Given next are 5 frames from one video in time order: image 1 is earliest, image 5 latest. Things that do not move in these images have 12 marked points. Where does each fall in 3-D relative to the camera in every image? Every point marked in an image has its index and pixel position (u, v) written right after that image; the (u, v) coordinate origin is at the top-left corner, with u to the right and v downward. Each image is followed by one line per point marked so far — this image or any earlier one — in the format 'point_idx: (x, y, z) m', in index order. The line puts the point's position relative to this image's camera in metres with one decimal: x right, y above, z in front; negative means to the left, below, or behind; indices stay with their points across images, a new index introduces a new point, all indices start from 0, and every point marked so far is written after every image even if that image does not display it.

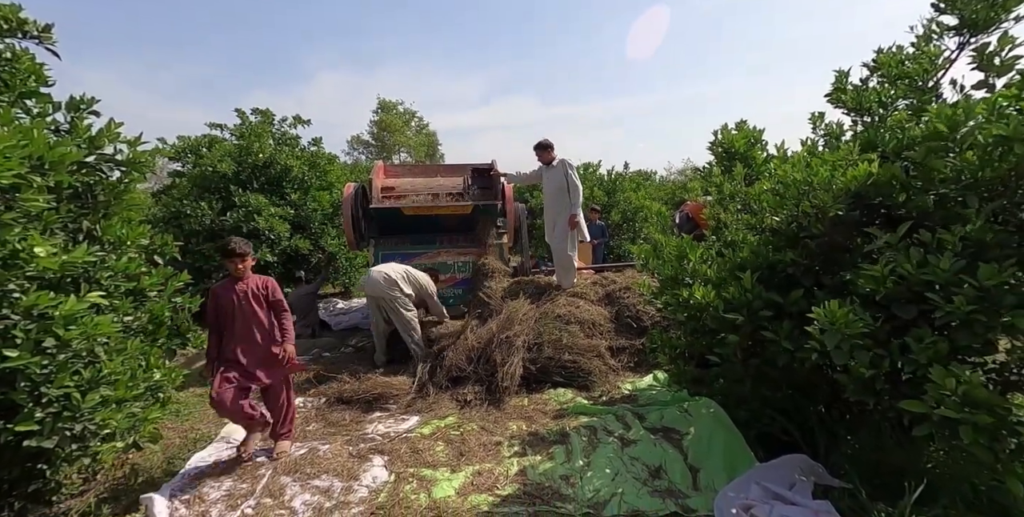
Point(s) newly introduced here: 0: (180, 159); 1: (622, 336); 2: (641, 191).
0: (-5.4, +1.6, +8.0) m
1: (+1.1, -0.8, +4.8) m
2: (+2.6, +1.4, +9.9) m
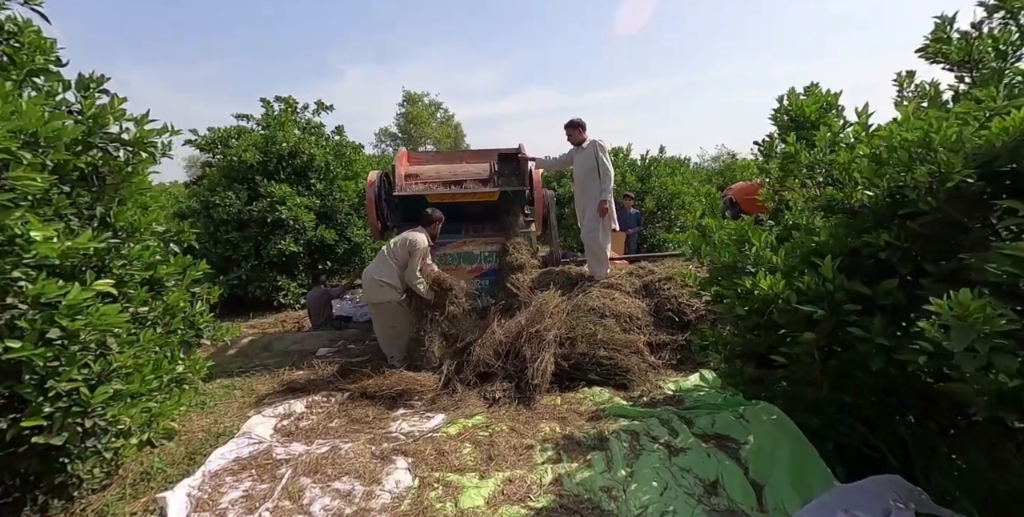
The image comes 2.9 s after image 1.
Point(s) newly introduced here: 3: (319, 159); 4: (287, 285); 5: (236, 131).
0: (-5.0, +1.8, +8.0) m
1: (+1.4, -0.7, +4.5) m
2: (+3.2, +1.6, +9.4) m
3: (-3.2, +1.6, +8.0) m
4: (-3.5, -0.4, +7.6) m
5: (-4.6, +2.1, +8.1) m
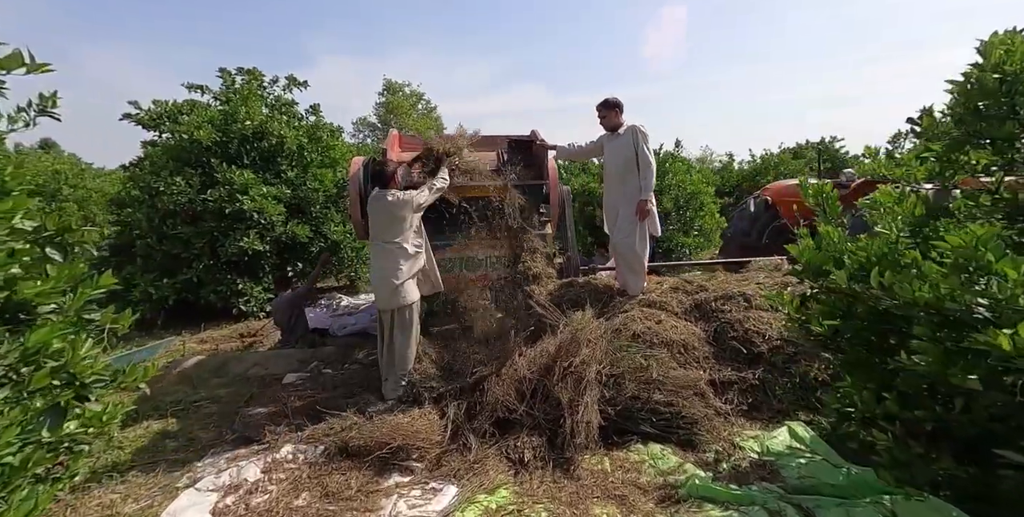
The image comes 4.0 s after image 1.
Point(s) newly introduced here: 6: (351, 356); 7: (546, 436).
0: (-4.9, +1.8, +6.7) m
1: (+1.5, -0.8, +3.5) m
2: (+3.2, +1.5, +8.6) m
3: (-3.1, +1.6, +6.9) m
4: (-3.5, -0.4, +6.4) m
5: (-4.6, +2.2, +6.9) m
6: (-1.6, -1.0, +4.8) m
7: (+0.2, -1.1, +3.1) m
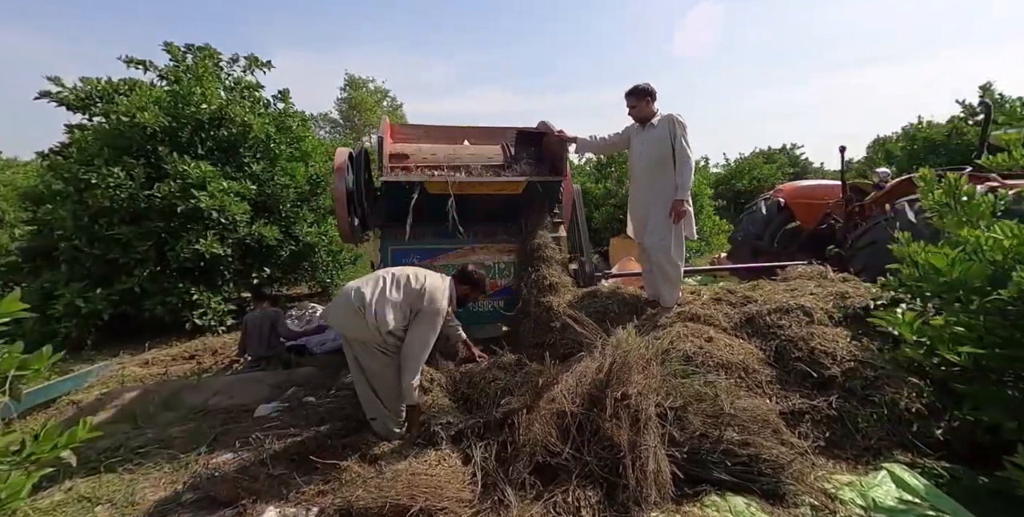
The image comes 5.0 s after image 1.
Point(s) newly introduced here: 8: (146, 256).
0: (-4.9, +1.8, +5.8) m
1: (+1.7, -0.8, +3.1) m
2: (+3.0, +1.4, +8.2) m
3: (-3.1, +1.6, +6.0) m
4: (-3.5, -0.5, +5.6) m
5: (-4.6, +2.1, +6.0) m
6: (-1.5, -1.0, +4.1) m
7: (+0.5, -1.2, +2.5) m
8: (-4.0, 0.0, +5.4) m
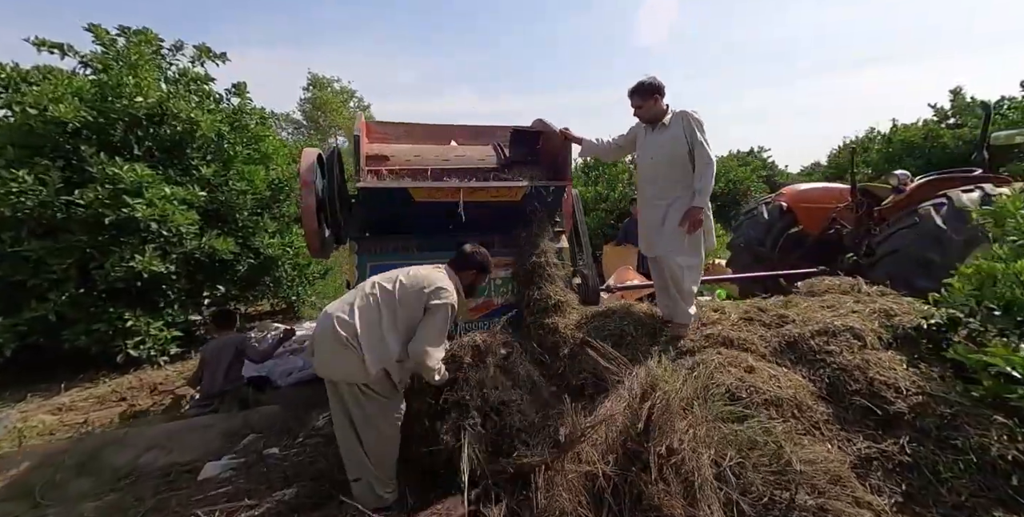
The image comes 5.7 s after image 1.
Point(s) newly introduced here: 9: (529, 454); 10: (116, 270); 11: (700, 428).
0: (-5.0, +1.6, +4.9) m
1: (+1.8, -0.9, +2.6) m
2: (+2.7, +1.3, +7.8) m
3: (-3.3, +1.4, +5.3) m
4: (-3.6, -0.6, +4.8) m
5: (-4.7, +1.9, +5.1) m
6: (-1.5, -1.2, +3.5) m
7: (+0.6, -1.3, +2.0) m
8: (-4.1, -0.1, +4.6) m
9: (0.0, -1.0, +2.5) m
10: (-3.6, -0.1, +4.6) m
11: (+0.9, -0.8, +2.3) m
